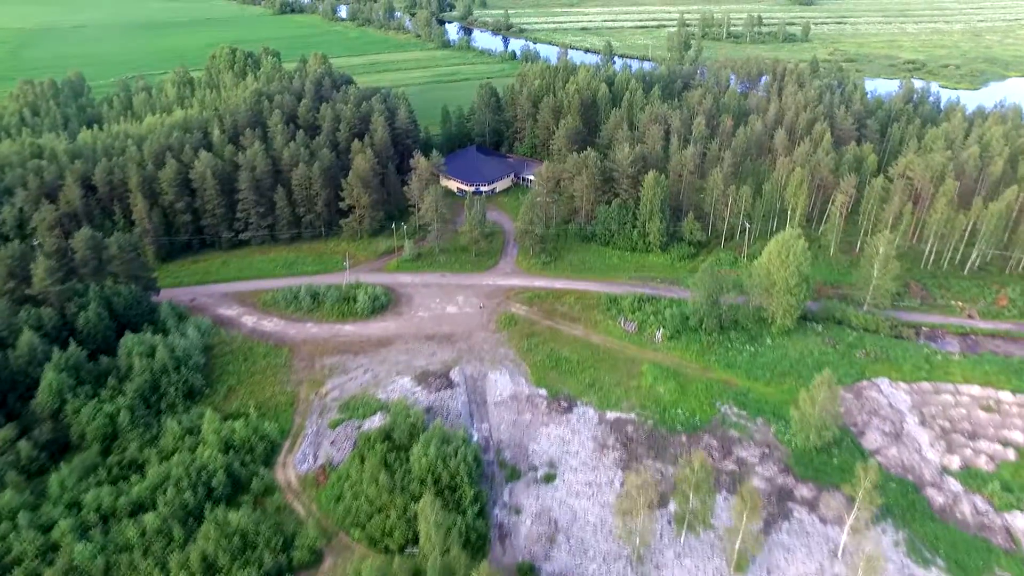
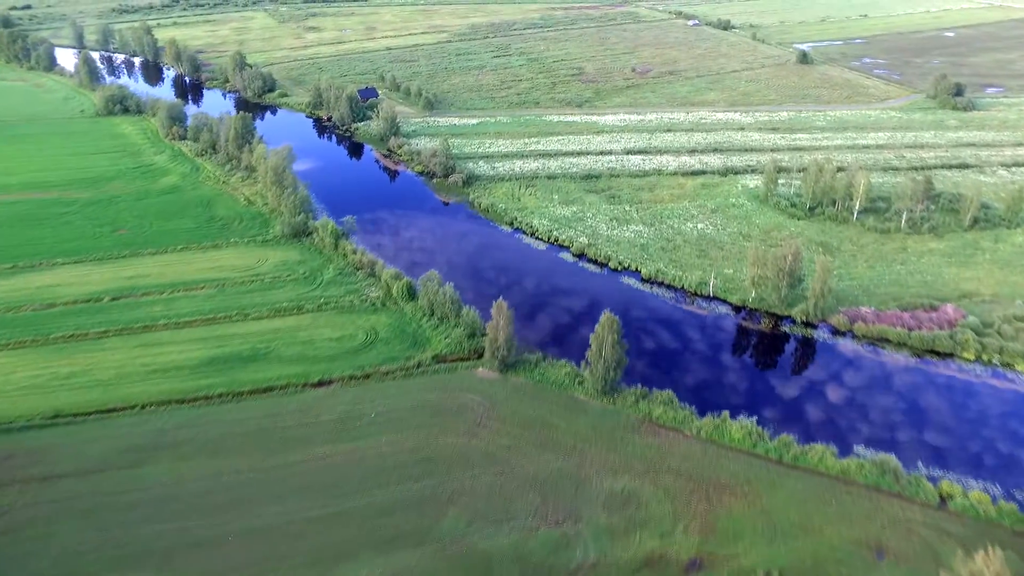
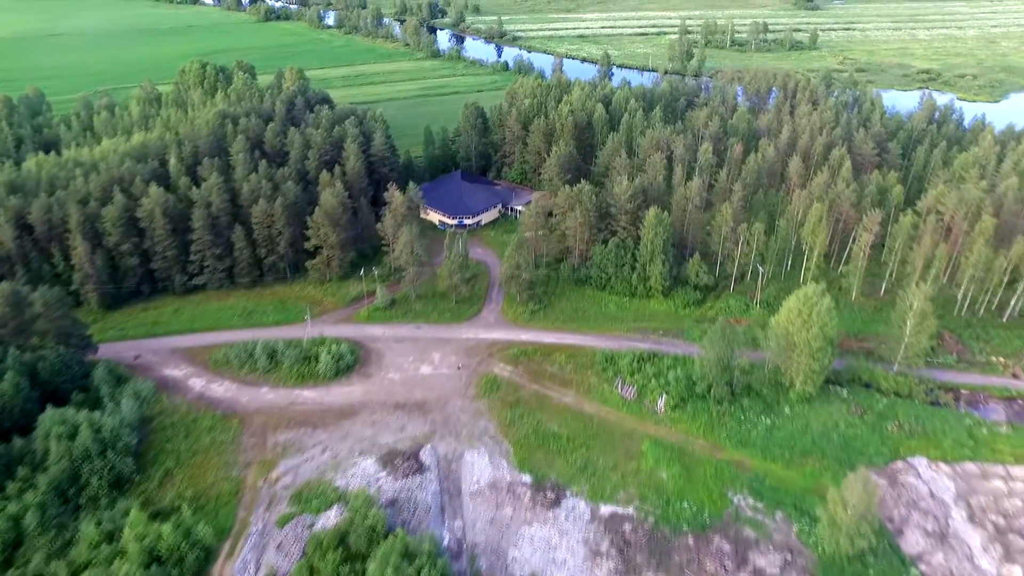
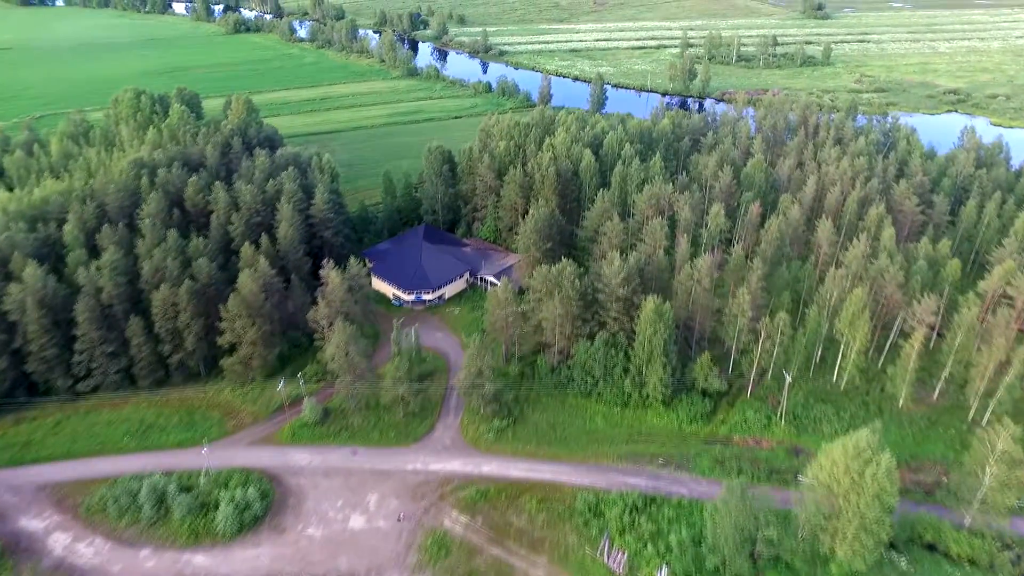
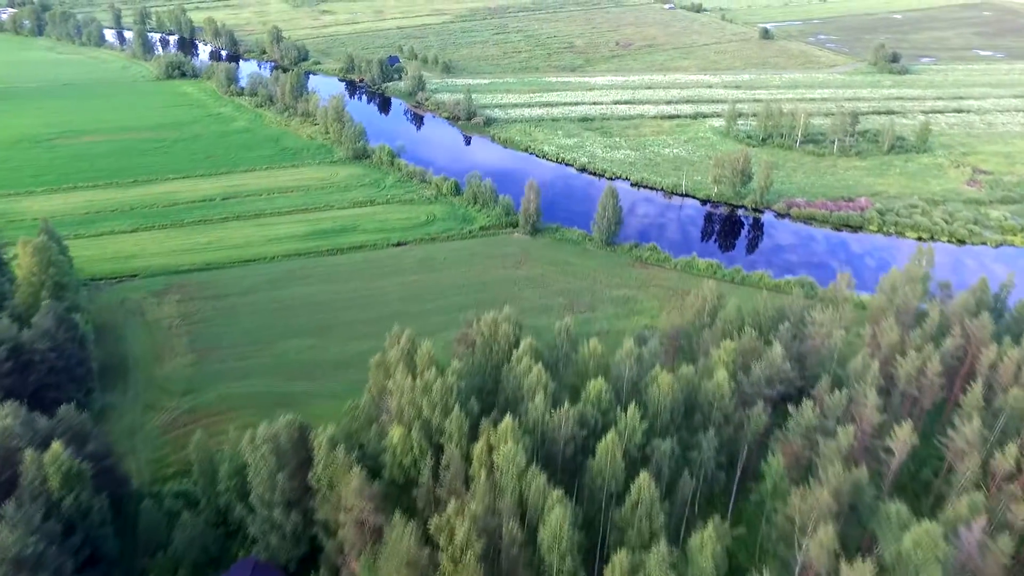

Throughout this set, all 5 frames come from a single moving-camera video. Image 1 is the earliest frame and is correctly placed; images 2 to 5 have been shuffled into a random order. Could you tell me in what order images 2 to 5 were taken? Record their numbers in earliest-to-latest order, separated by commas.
3, 4, 5, 2
